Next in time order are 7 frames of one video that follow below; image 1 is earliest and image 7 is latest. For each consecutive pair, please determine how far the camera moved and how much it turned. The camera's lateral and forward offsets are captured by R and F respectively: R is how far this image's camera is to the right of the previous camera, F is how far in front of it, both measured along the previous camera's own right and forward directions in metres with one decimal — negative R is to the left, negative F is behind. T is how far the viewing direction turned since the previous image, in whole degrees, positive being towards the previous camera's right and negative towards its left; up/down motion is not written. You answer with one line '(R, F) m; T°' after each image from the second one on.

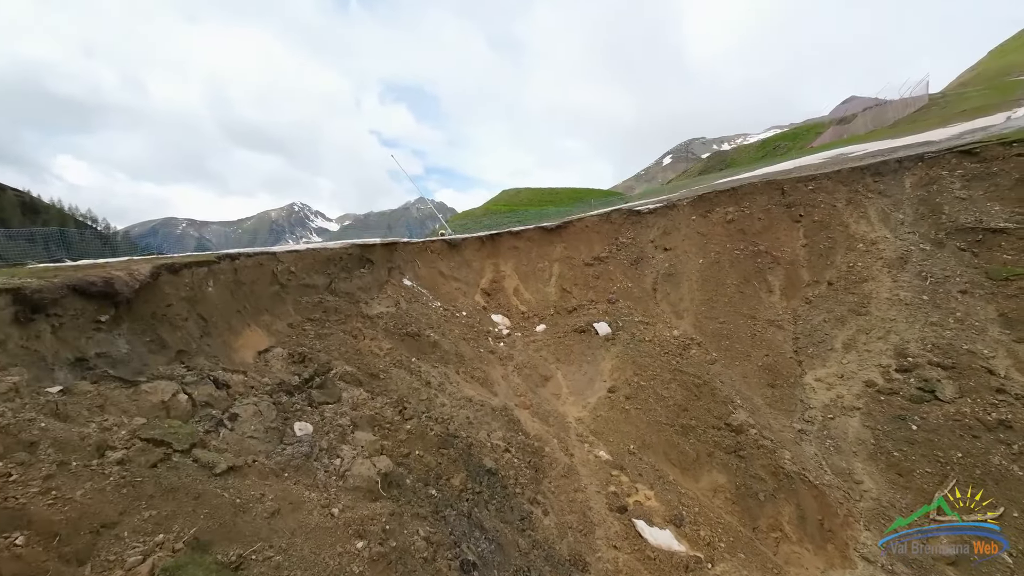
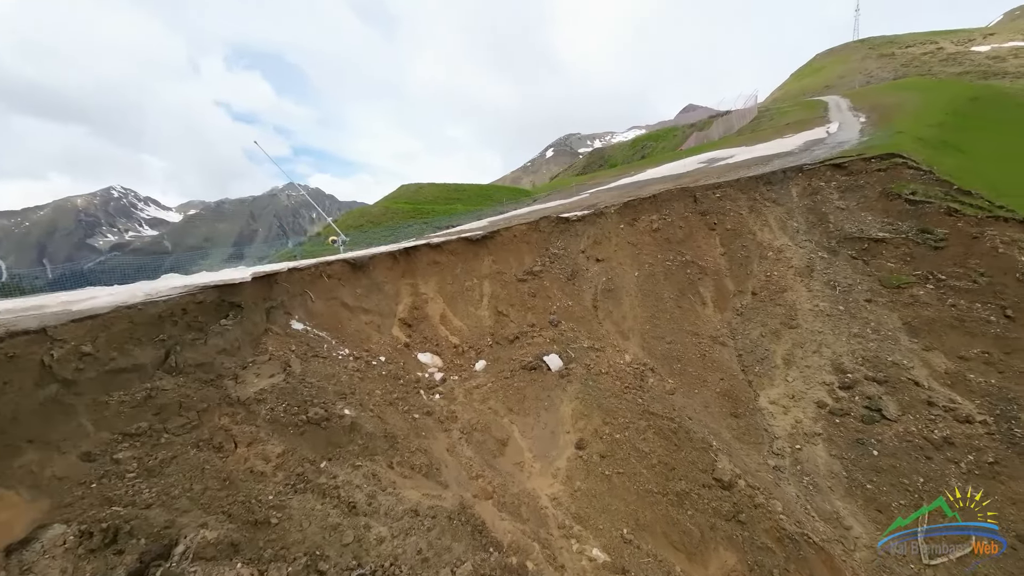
(-0.9, +2.4) m; +15°
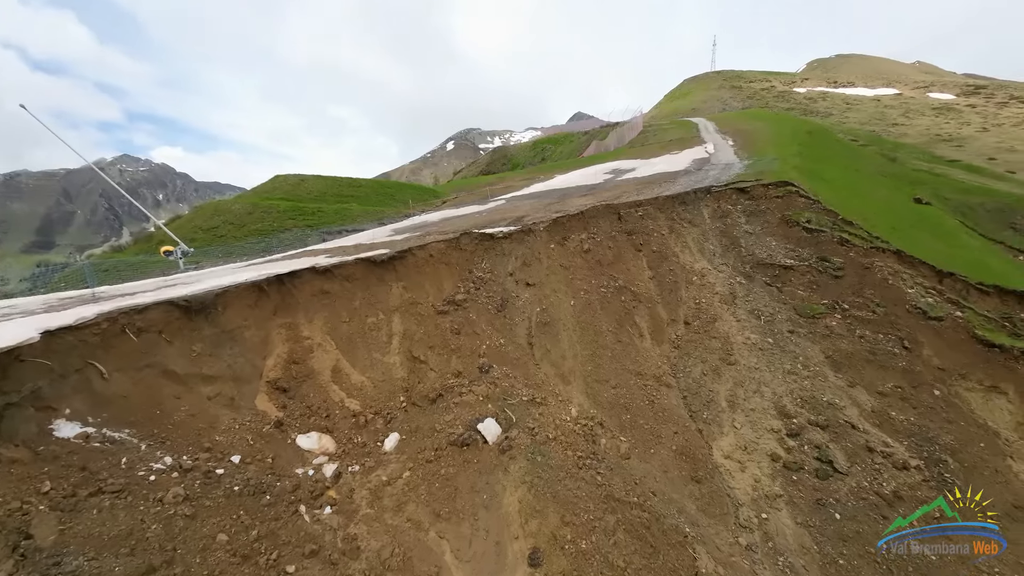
(-0.5, +2.5) m; +15°
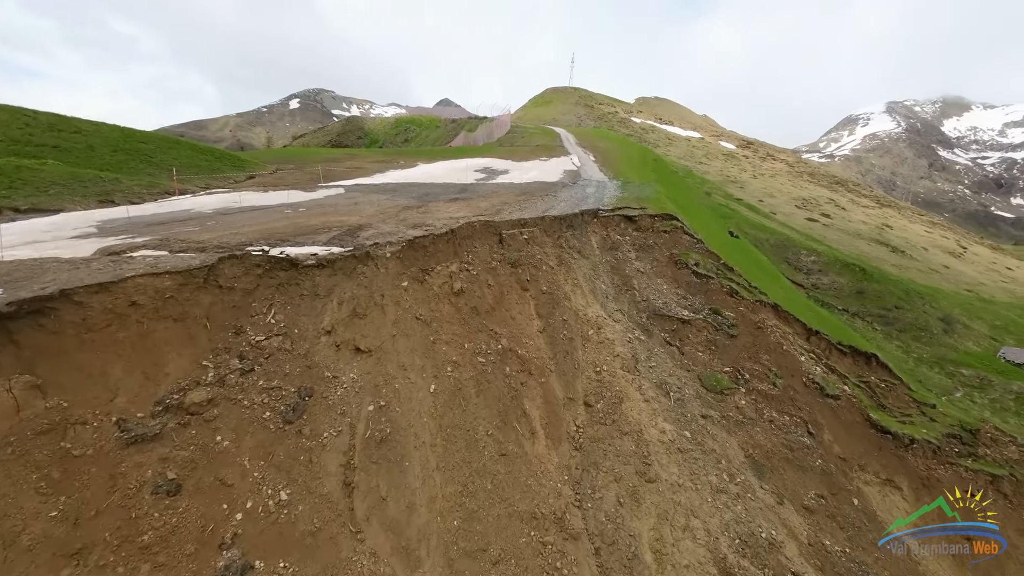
(+0.7, +4.9) m; +21°
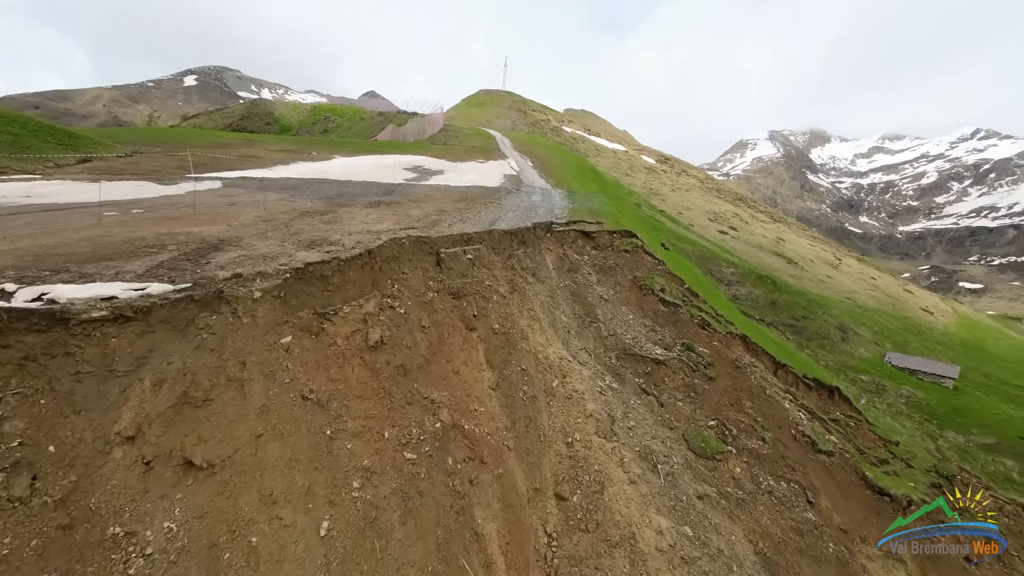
(-0.2, +2.7) m; +10°
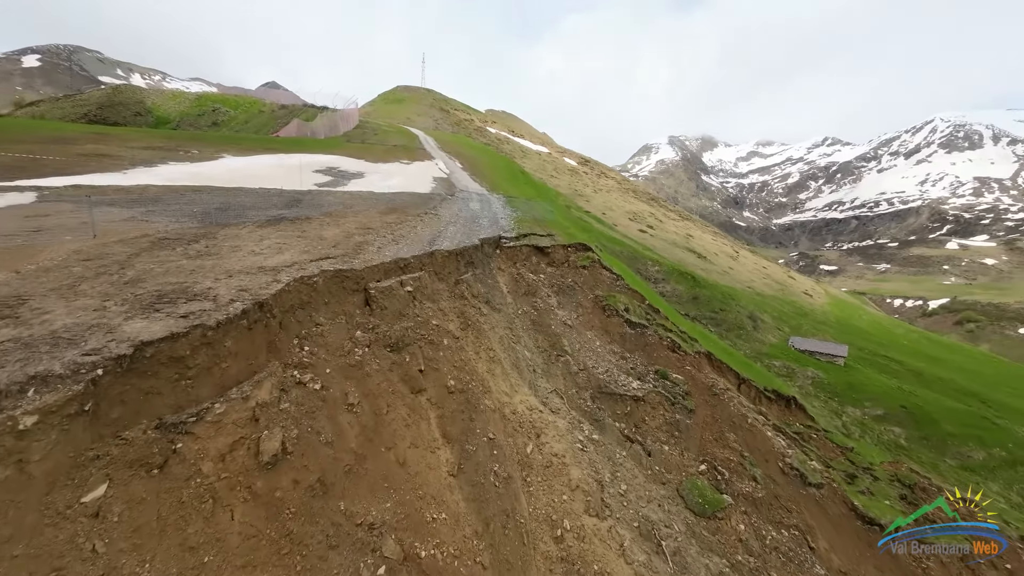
(-0.4, +1.9) m; +10°
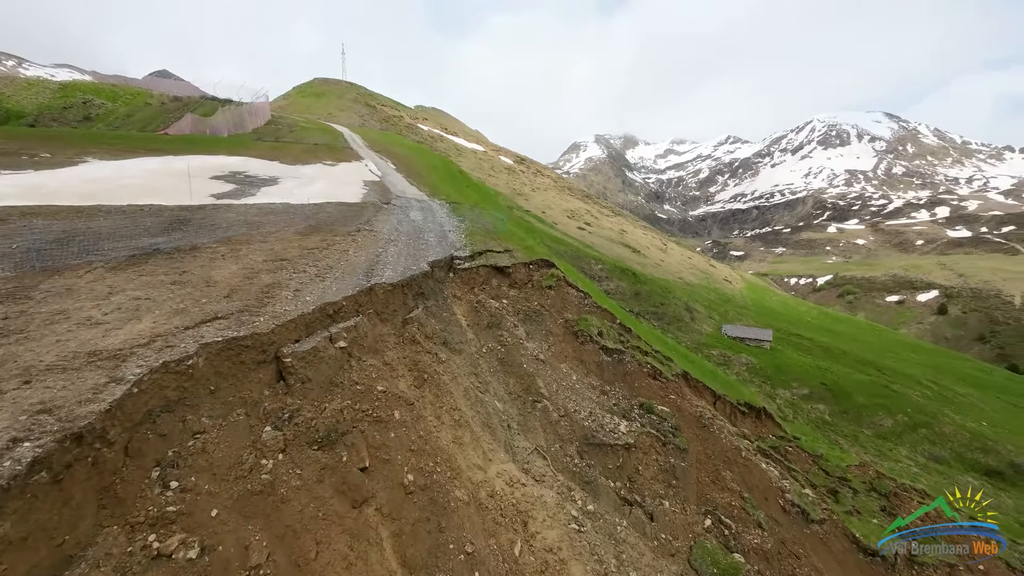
(-0.4, +1.7) m; +9°
